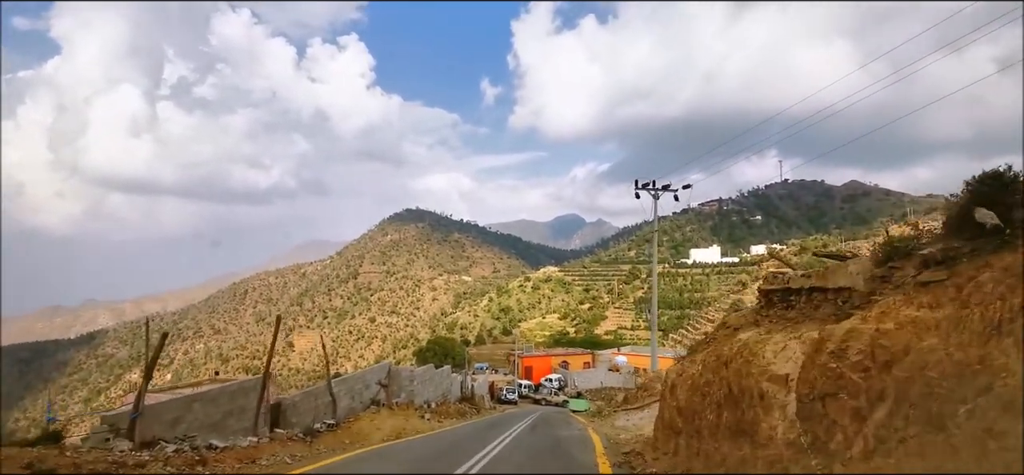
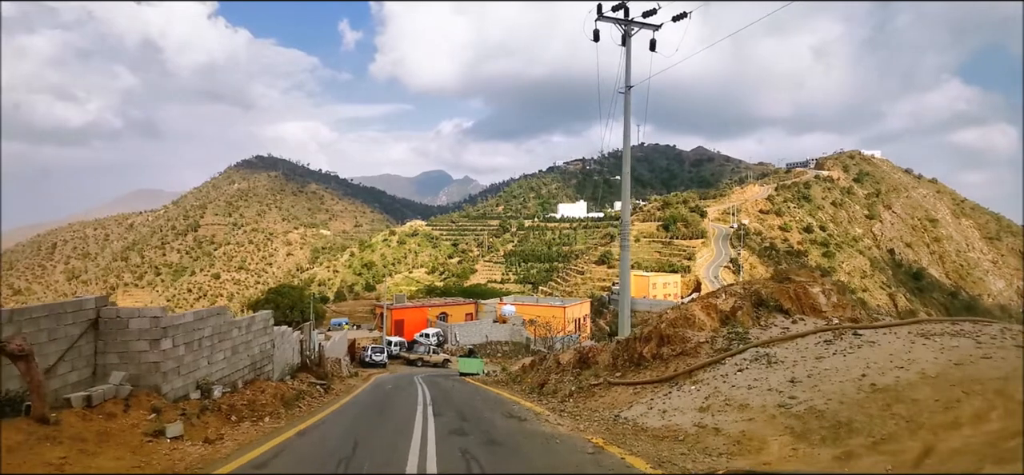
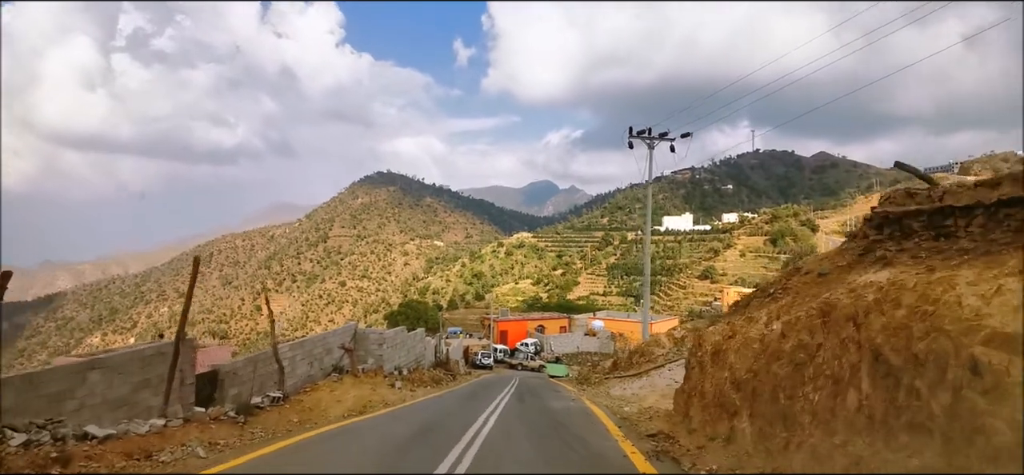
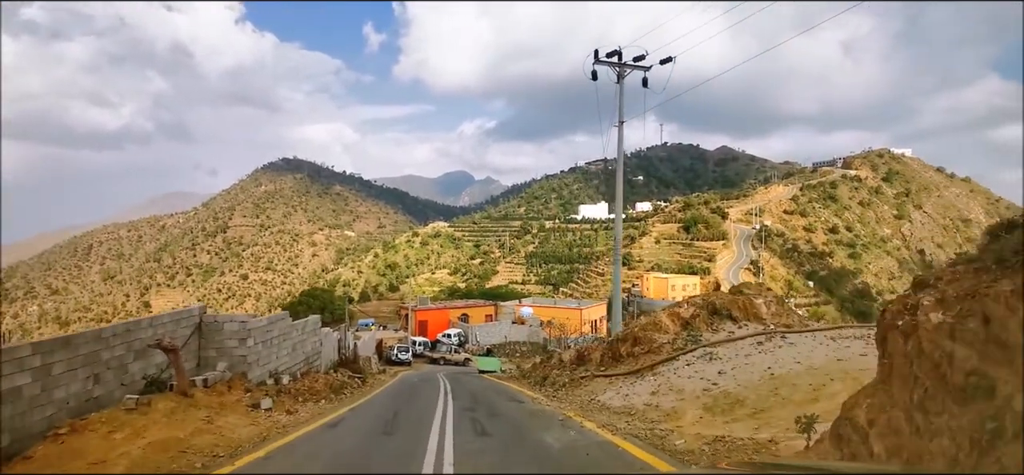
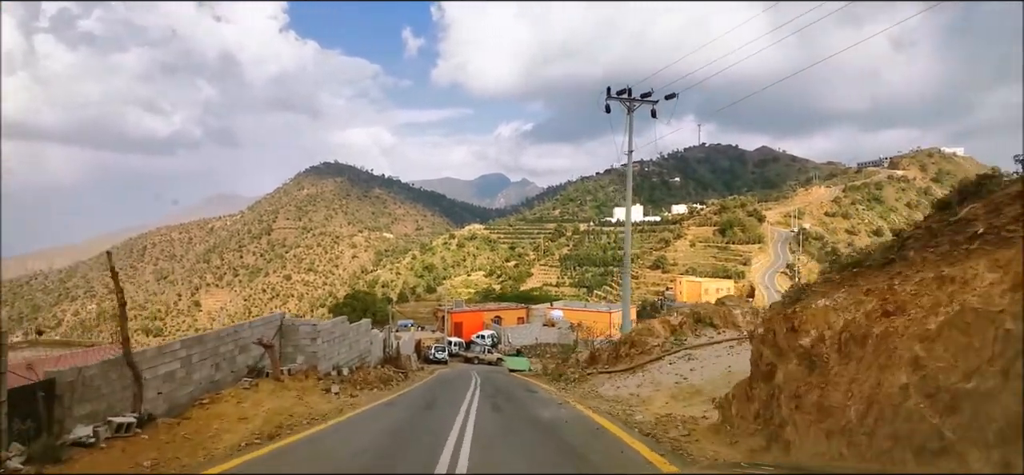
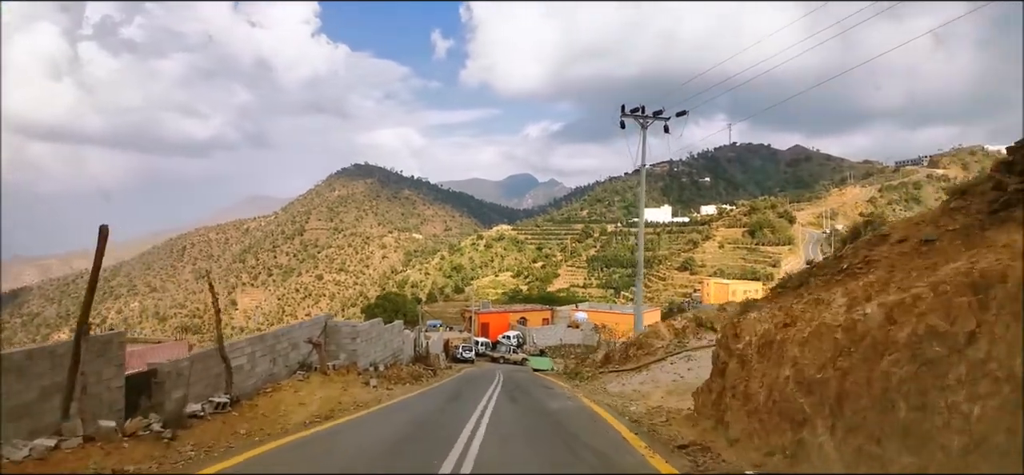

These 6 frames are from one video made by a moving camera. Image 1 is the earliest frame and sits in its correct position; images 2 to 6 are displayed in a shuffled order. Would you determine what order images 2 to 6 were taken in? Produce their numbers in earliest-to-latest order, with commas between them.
3, 6, 5, 4, 2
